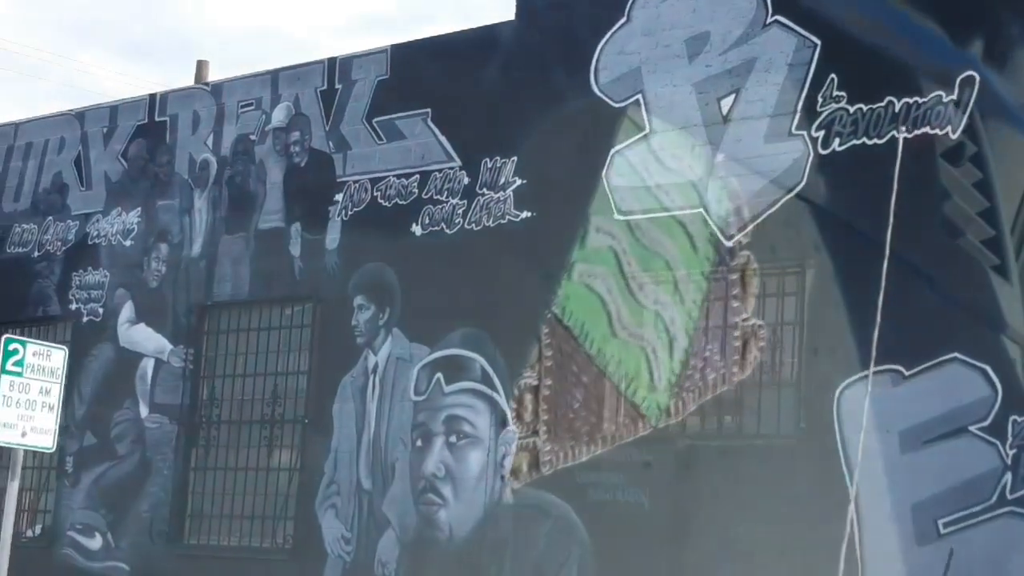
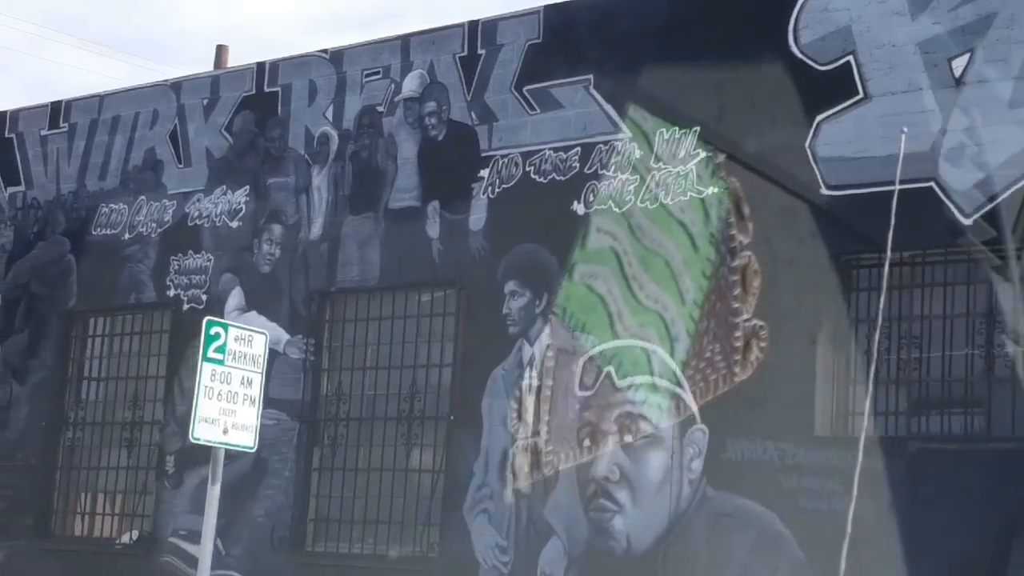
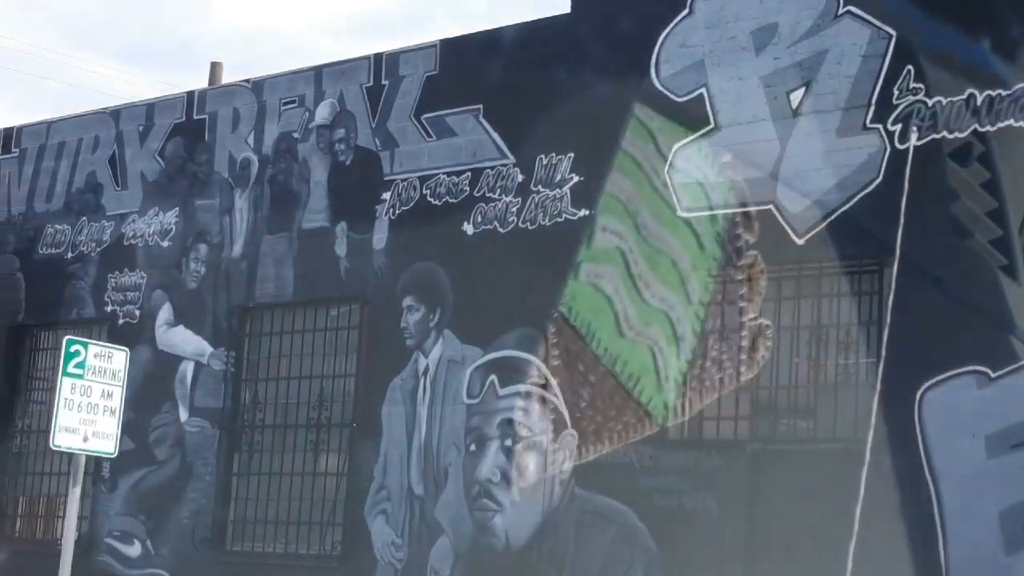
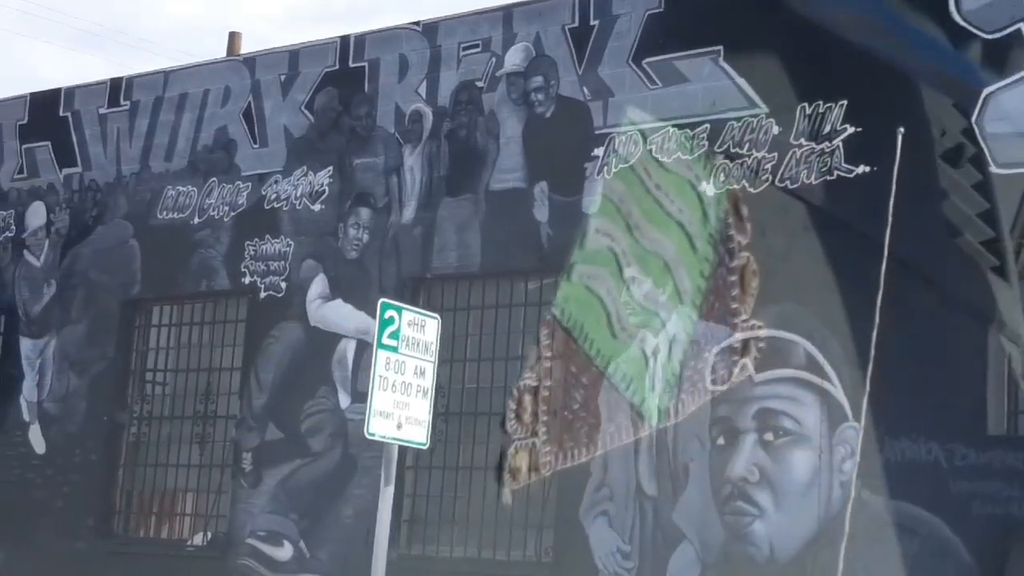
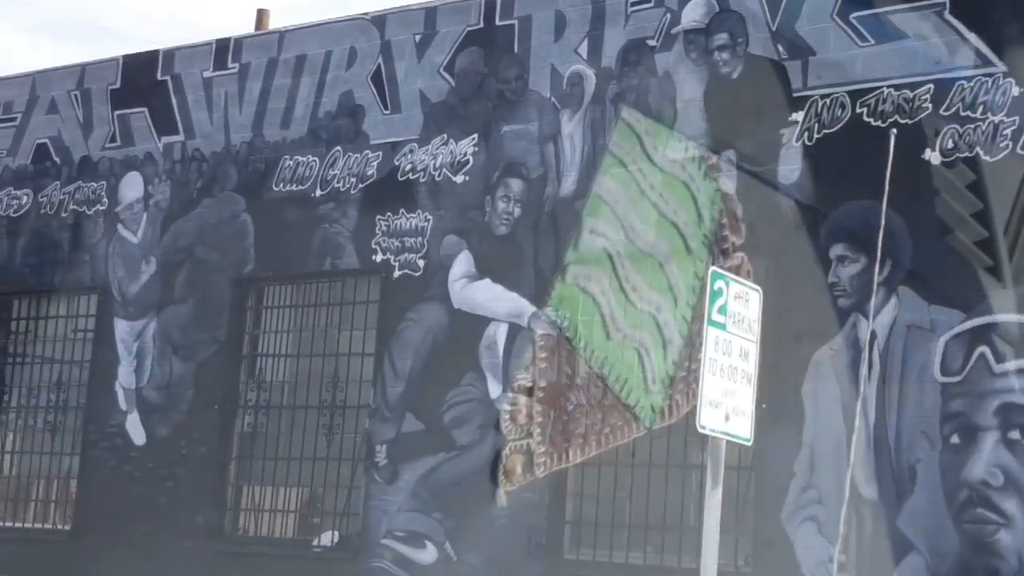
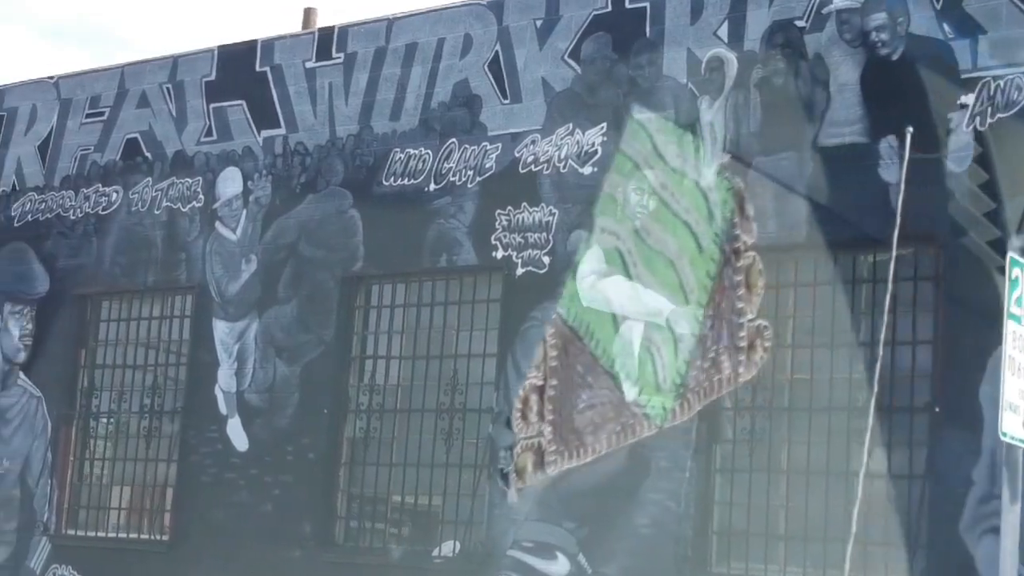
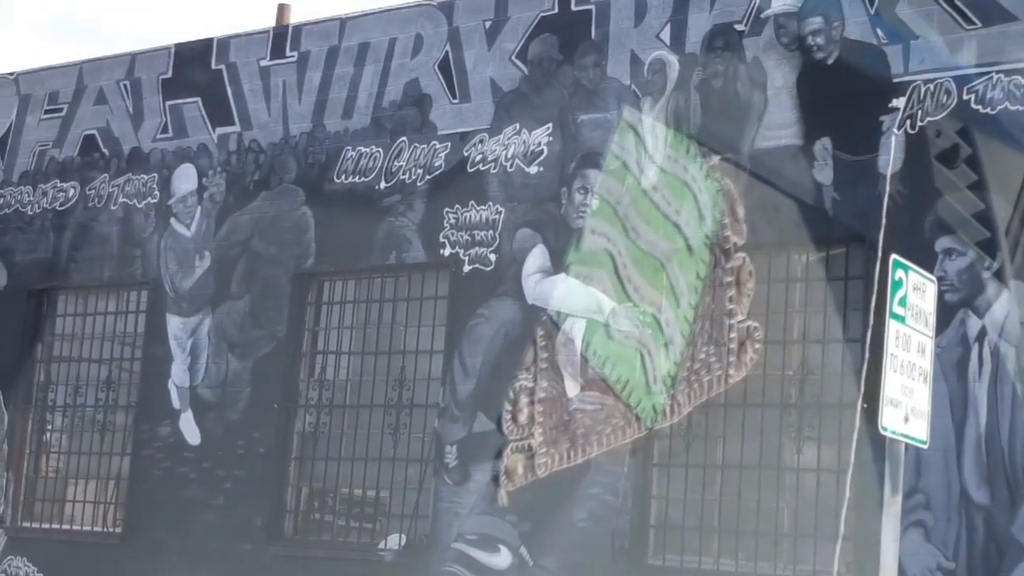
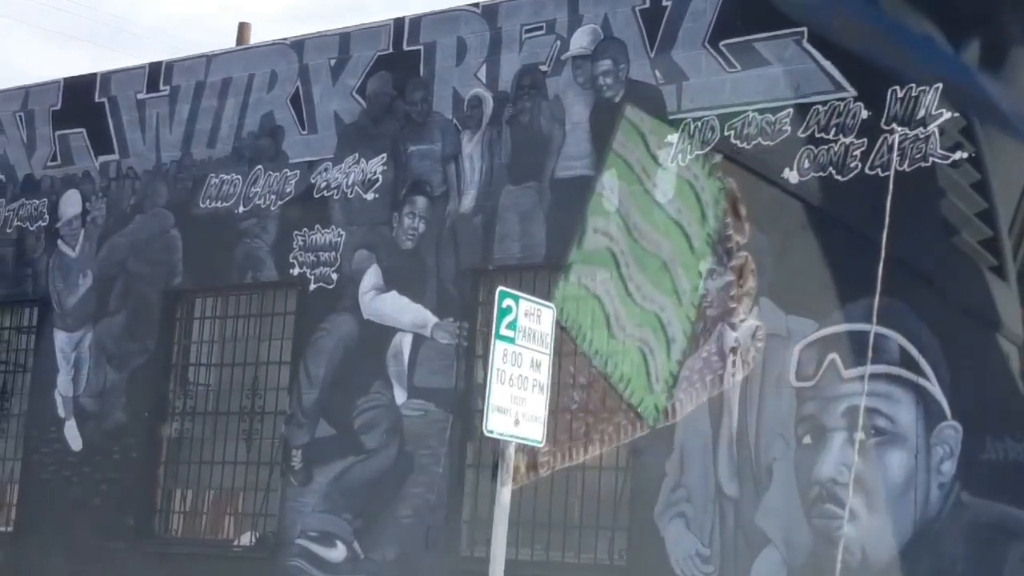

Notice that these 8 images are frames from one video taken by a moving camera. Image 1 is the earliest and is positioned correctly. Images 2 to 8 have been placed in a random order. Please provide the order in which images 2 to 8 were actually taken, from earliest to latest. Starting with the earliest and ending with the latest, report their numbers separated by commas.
3, 2, 4, 8, 5, 7, 6
